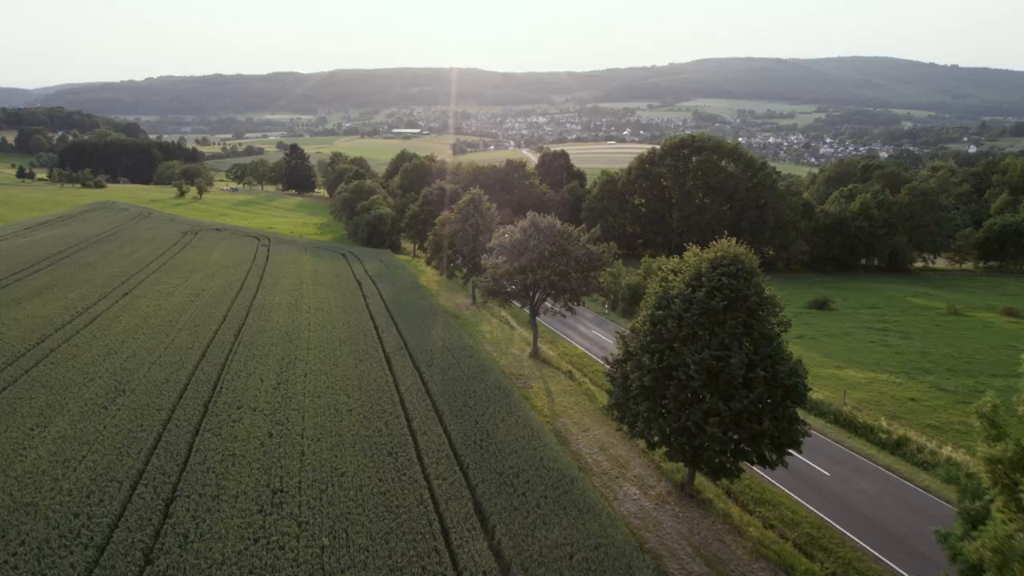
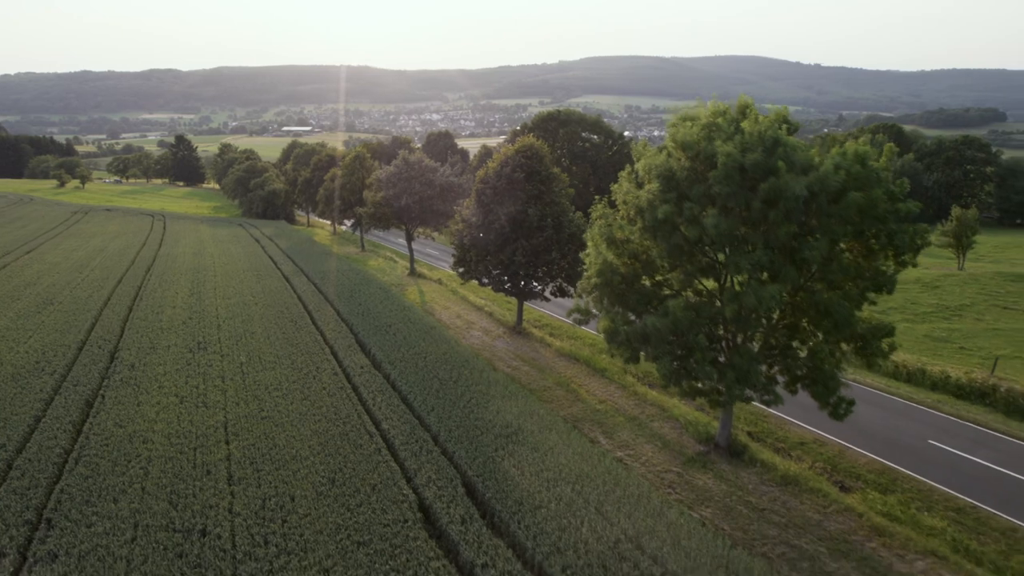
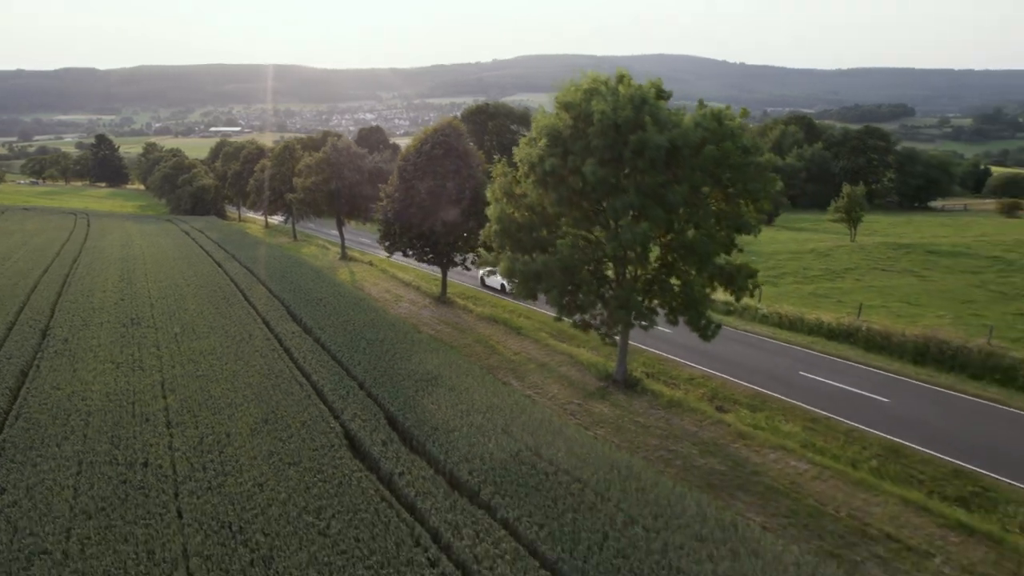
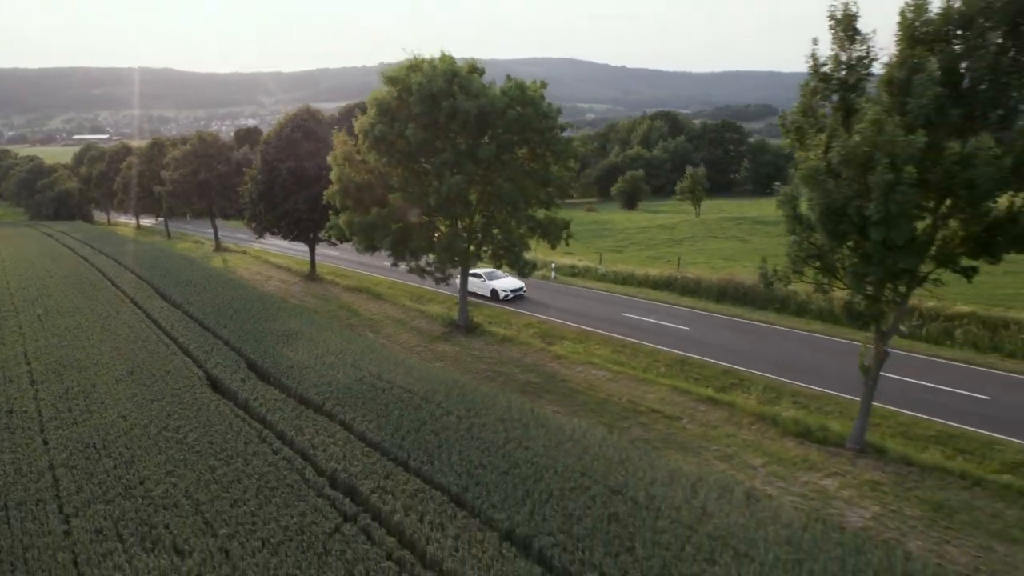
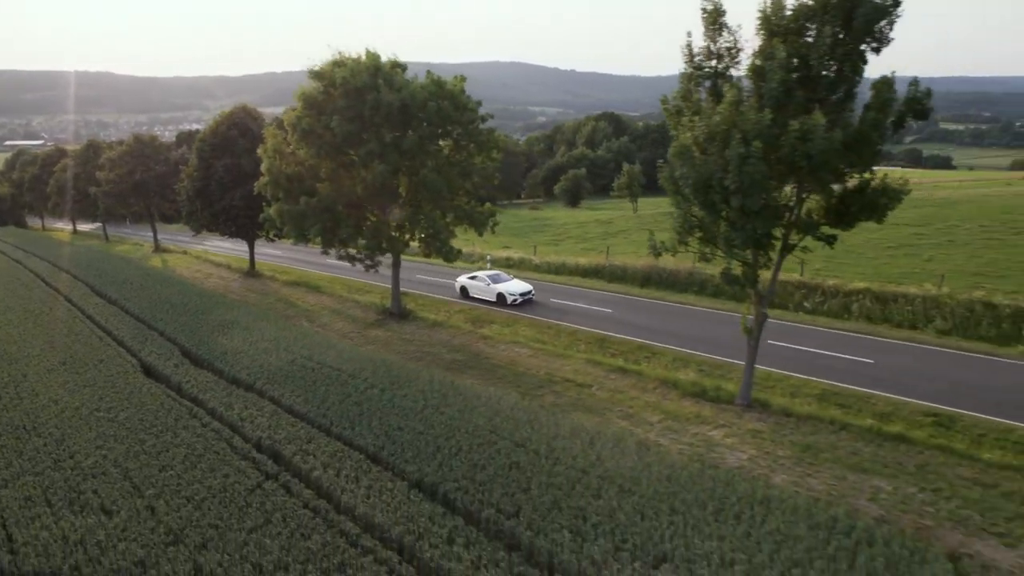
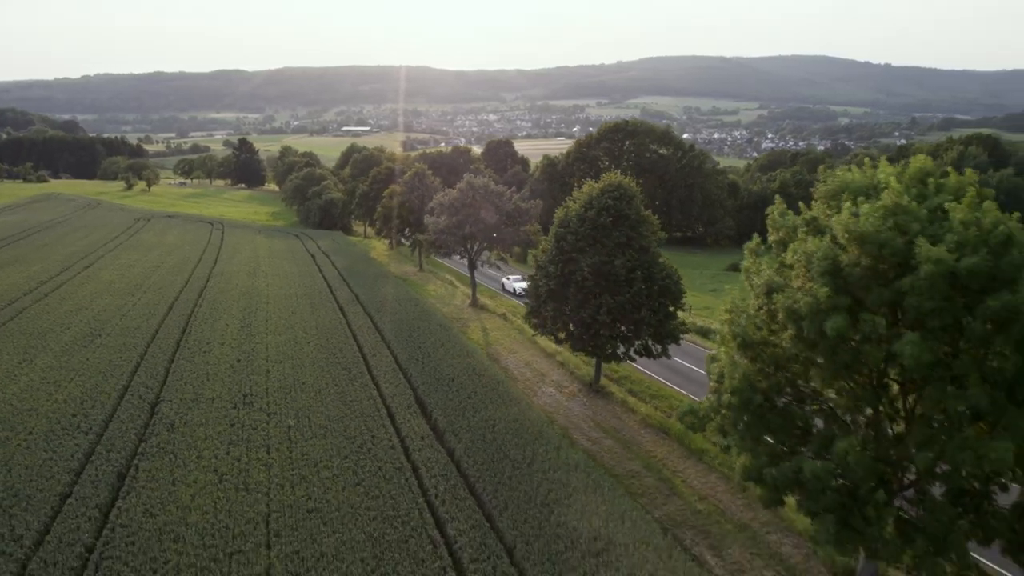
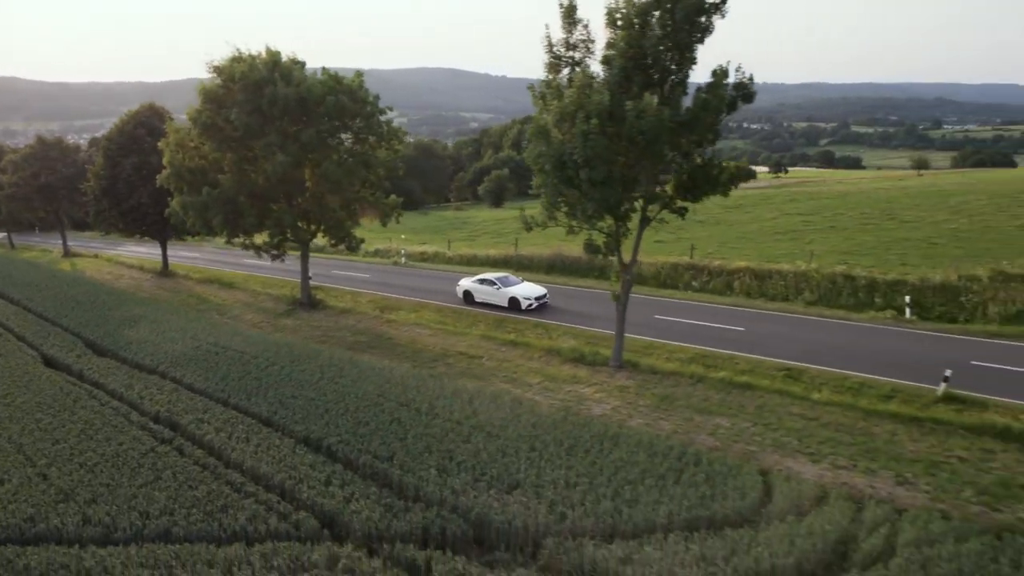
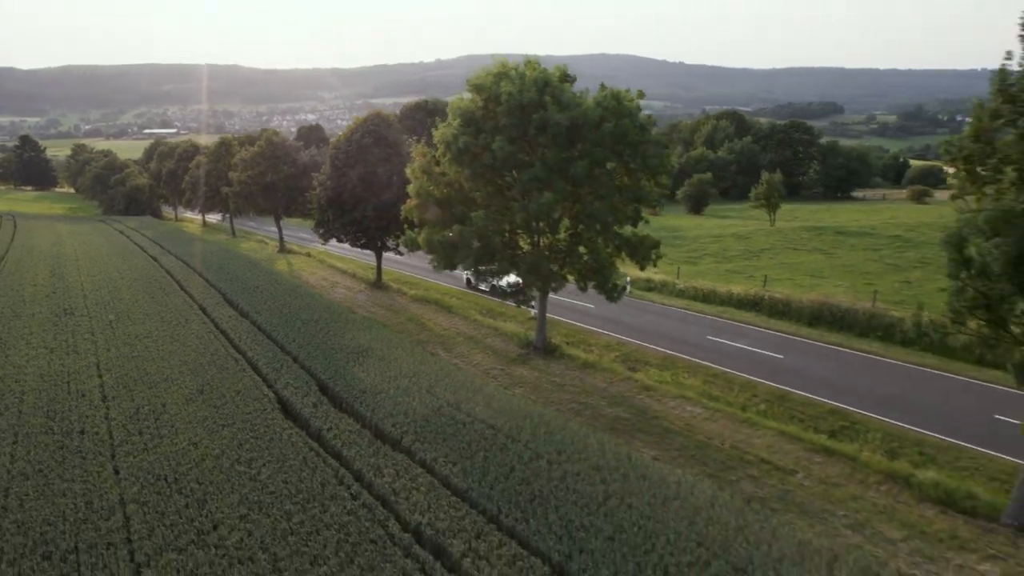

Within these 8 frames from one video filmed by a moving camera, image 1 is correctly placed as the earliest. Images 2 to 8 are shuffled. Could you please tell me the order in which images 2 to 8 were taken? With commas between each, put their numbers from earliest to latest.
6, 2, 3, 8, 4, 5, 7
